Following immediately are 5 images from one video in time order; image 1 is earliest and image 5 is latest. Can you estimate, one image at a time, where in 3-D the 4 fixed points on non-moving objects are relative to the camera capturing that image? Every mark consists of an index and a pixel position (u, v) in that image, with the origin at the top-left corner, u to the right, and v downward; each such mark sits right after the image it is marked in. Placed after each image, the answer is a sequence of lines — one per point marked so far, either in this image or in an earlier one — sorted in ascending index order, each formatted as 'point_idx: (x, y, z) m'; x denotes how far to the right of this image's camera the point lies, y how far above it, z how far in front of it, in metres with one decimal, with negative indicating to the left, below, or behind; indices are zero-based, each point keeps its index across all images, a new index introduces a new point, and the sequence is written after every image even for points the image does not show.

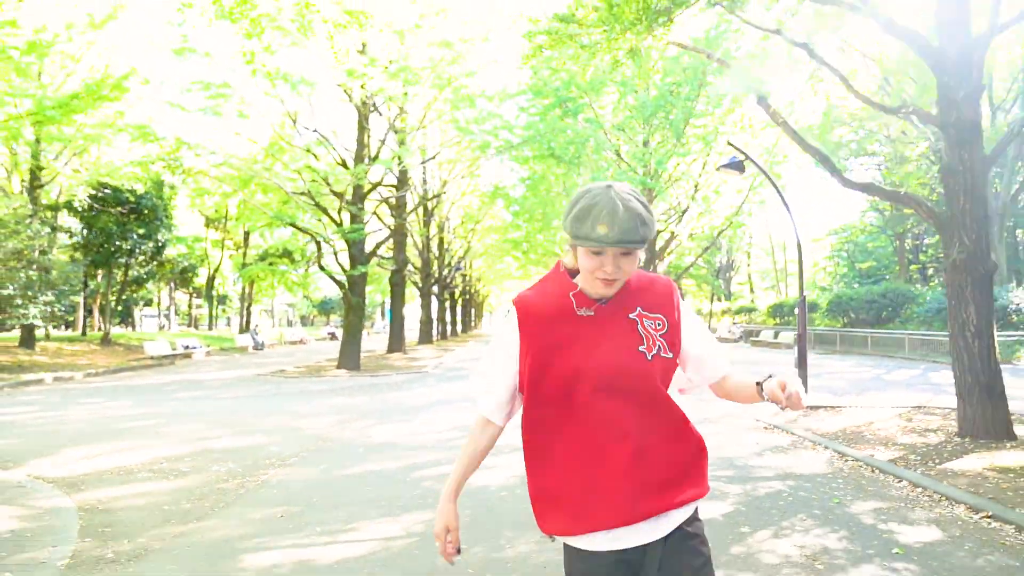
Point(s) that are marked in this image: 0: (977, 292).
0: (+5.0, 0.0, +8.1) m
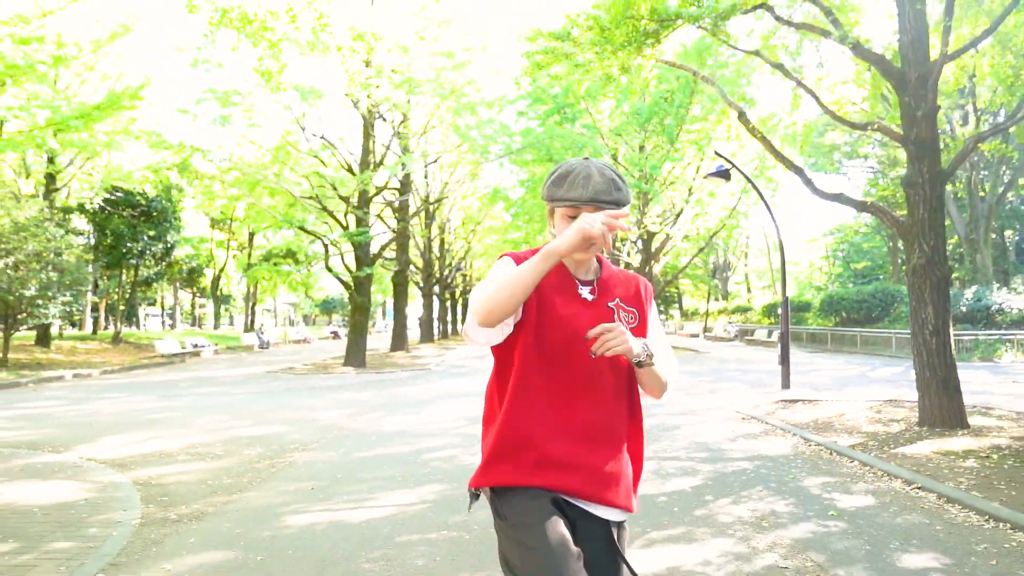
0: (+5.0, -0.1, +8.8) m
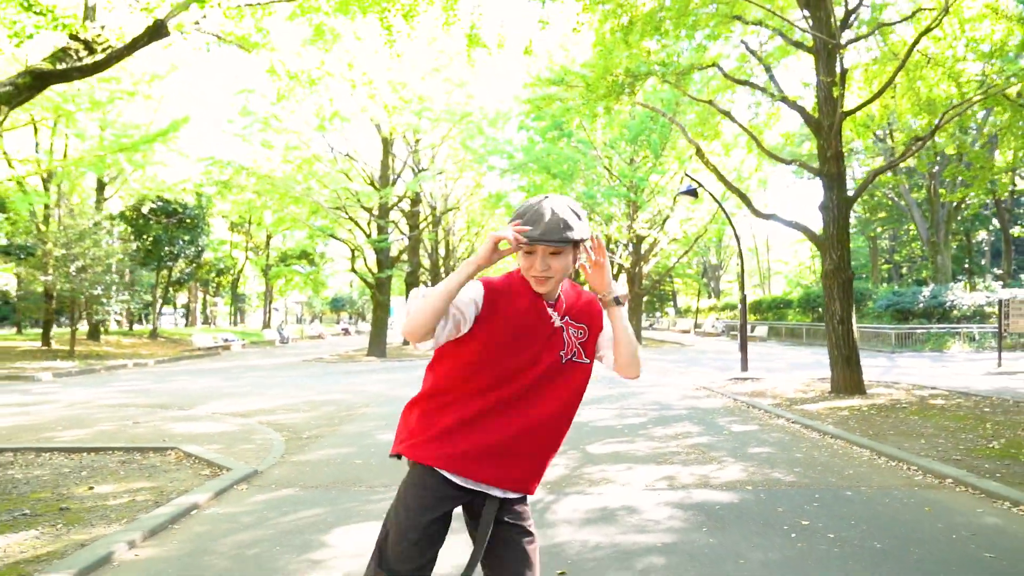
0: (+5.1, -0.1, +11.6) m
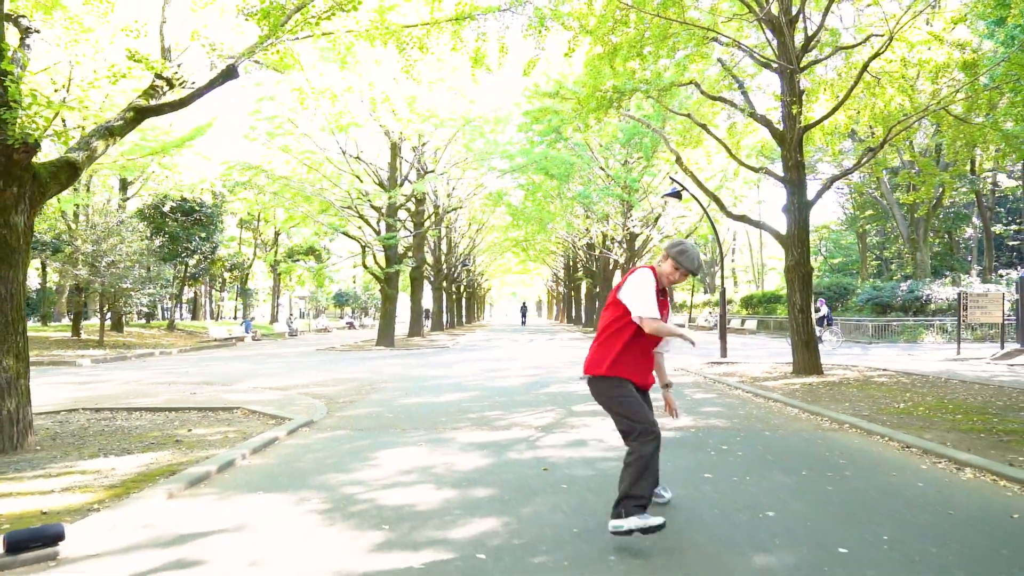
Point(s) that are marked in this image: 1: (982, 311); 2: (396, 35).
0: (+5.1, +0.1, +13.1) m
1: (+11.8, -0.6, +18.7) m
2: (-1.7, +3.6, +10.7) m
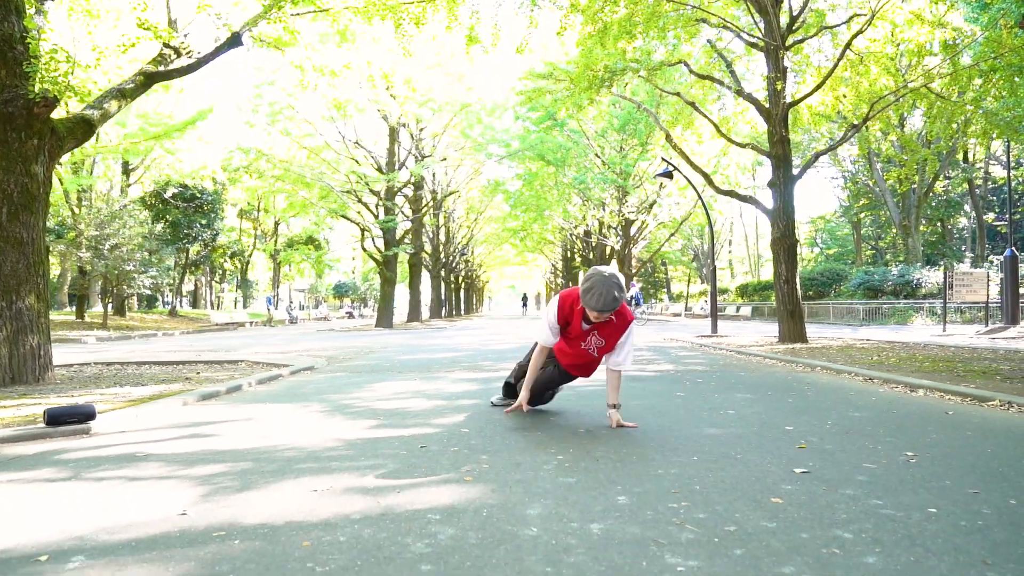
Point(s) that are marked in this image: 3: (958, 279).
0: (+5.0, +0.6, +13.6) m
1: (+11.7, 0.0, +19.1) m
2: (-1.8, +4.1, +11.0) m
3: (+11.5, +0.3, +19.2) m
